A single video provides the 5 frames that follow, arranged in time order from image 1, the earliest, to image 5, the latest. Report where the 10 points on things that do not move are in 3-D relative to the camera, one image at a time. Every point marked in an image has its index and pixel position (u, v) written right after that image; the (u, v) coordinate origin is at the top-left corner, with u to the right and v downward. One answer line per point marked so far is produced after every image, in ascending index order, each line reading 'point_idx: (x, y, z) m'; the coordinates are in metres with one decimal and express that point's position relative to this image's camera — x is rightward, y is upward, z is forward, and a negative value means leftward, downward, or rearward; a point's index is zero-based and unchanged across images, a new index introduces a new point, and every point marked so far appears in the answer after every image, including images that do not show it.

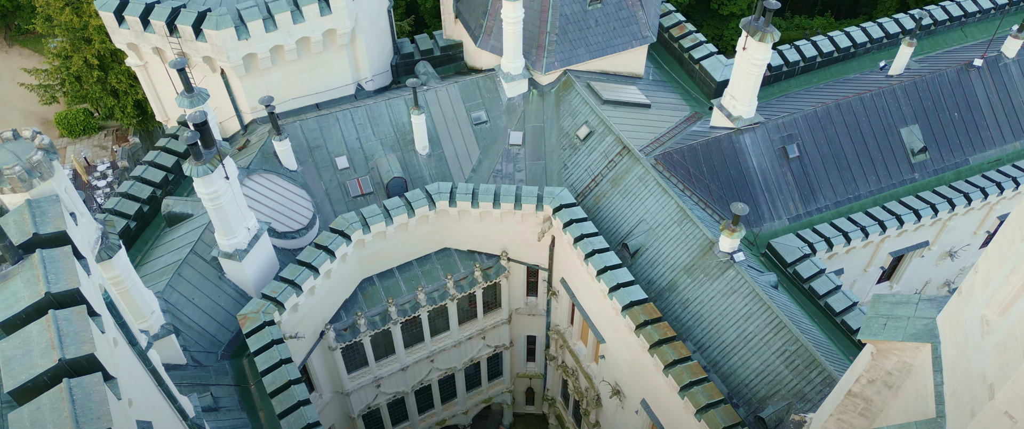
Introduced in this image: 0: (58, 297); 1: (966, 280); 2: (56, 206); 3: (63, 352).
0: (-9.2, -1.8, +15.2) m
1: (+9.1, -1.3, +15.0) m
2: (-10.1, +0.1, +16.6) m
3: (-8.6, -2.8, +14.4) m
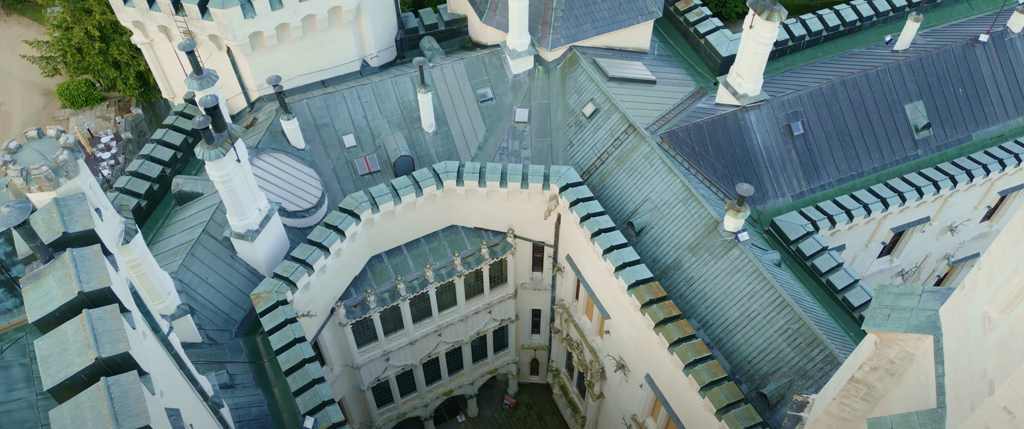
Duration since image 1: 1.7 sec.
0: (-8.8, -1.8, +15.7) m
1: (+9.5, -1.3, +15.4) m
2: (-9.8, +0.2, +17.0) m
3: (-8.3, -2.8, +14.9) m
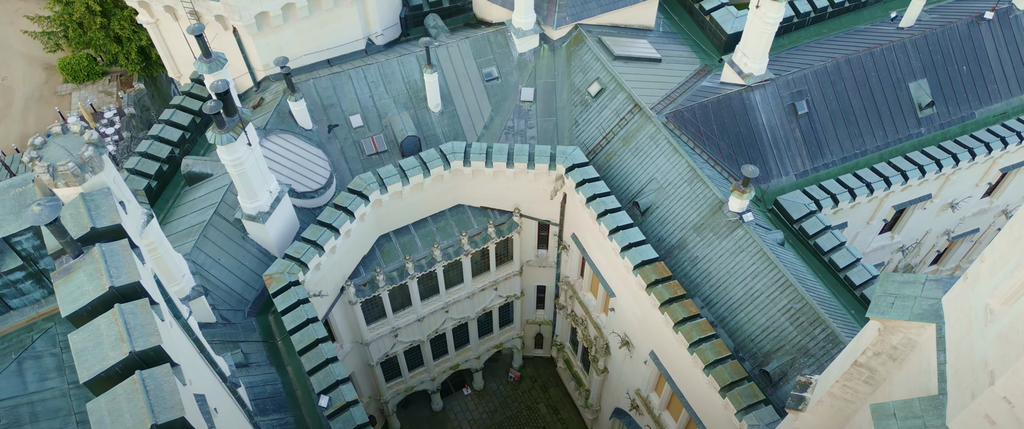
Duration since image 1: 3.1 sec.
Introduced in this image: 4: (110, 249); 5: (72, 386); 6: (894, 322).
0: (-8.5, -1.6, +16.1) m
1: (+9.8, -1.1, +15.9) m
2: (-9.4, +0.4, +17.4) m
3: (-7.9, -2.7, +15.4) m
4: (-9.0, -0.8, +16.6) m
5: (-10.8, -4.3, +18.3) m
6: (+8.9, -2.5, +17.3) m
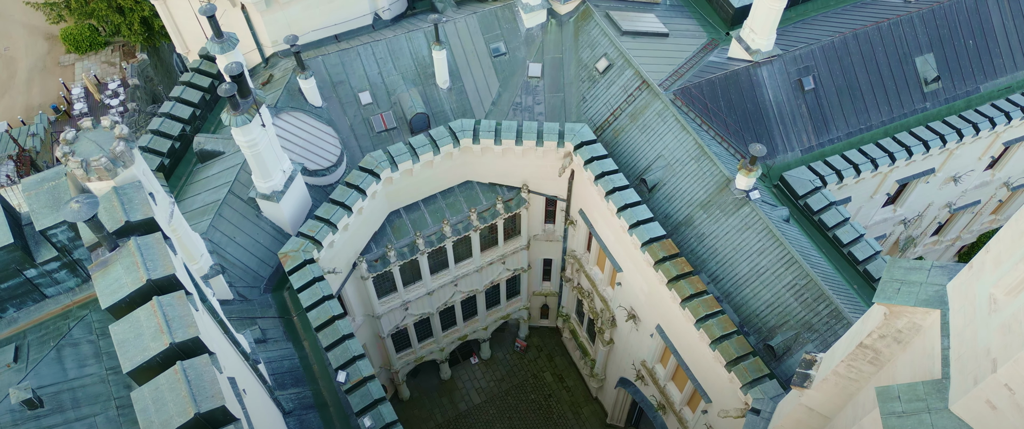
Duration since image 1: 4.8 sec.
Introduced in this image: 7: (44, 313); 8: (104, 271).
0: (-8.0, -1.5, +16.7) m
1: (+10.3, -0.9, +16.4) m
2: (-9.0, +0.6, +17.8) m
3: (-7.5, -2.6, +16.1) m
4: (-8.5, -0.6, +17.1) m
5: (-10.3, -4.0, +19.0) m
6: (+9.4, -2.2, +17.9) m
7: (-12.5, -2.6, +19.9) m
8: (-9.3, -1.2, +16.7) m
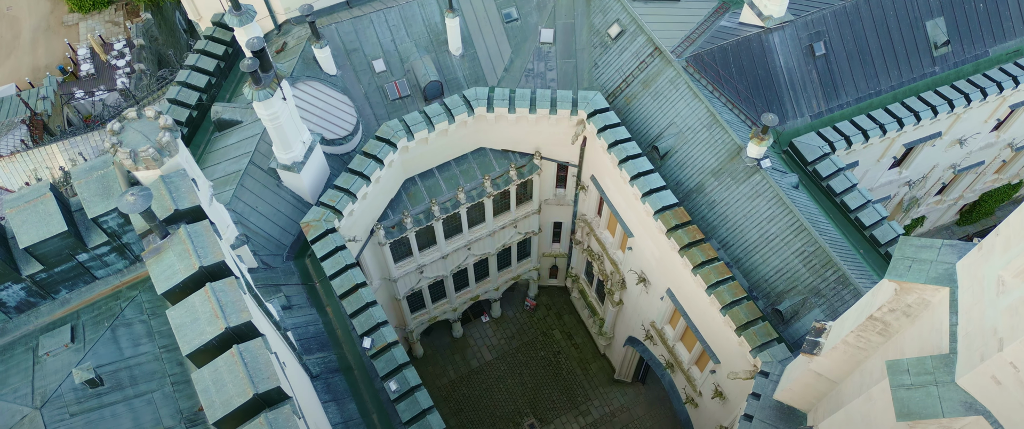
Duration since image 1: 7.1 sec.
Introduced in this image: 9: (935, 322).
0: (-7.3, -1.2, +17.5) m
1: (+11.0, -0.6, +17.2) m
2: (-8.3, +1.0, +18.5) m
3: (-6.7, -2.3, +16.9) m
4: (-7.8, -0.3, +17.9) m
5: (-9.6, -3.5, +20.0) m
6: (+10.1, -1.8, +18.8) m
7: (-11.8, -2.1, +20.7) m
8: (-8.6, -0.9, +17.5) m
9: (+10.6, -2.7, +18.6) m
